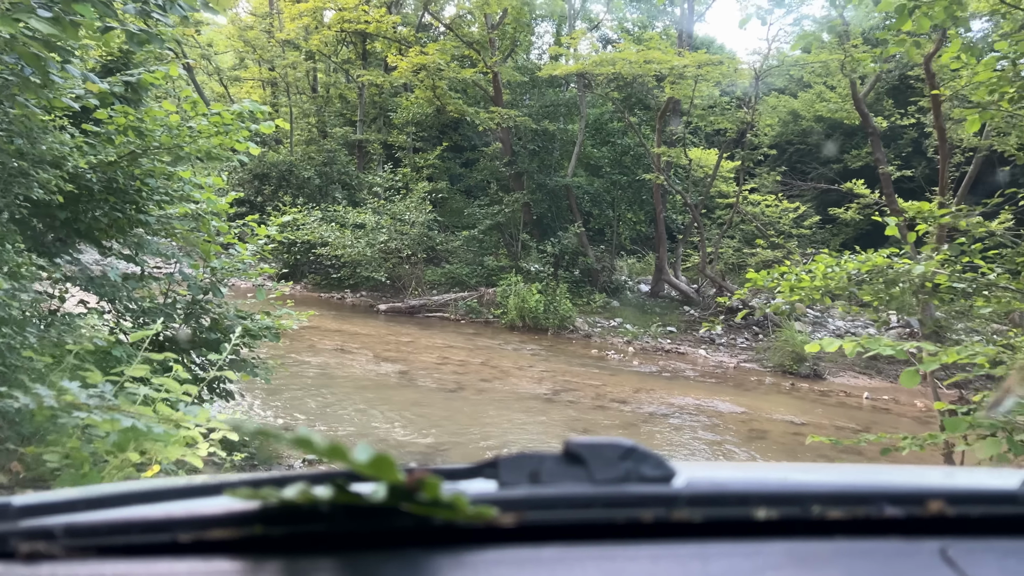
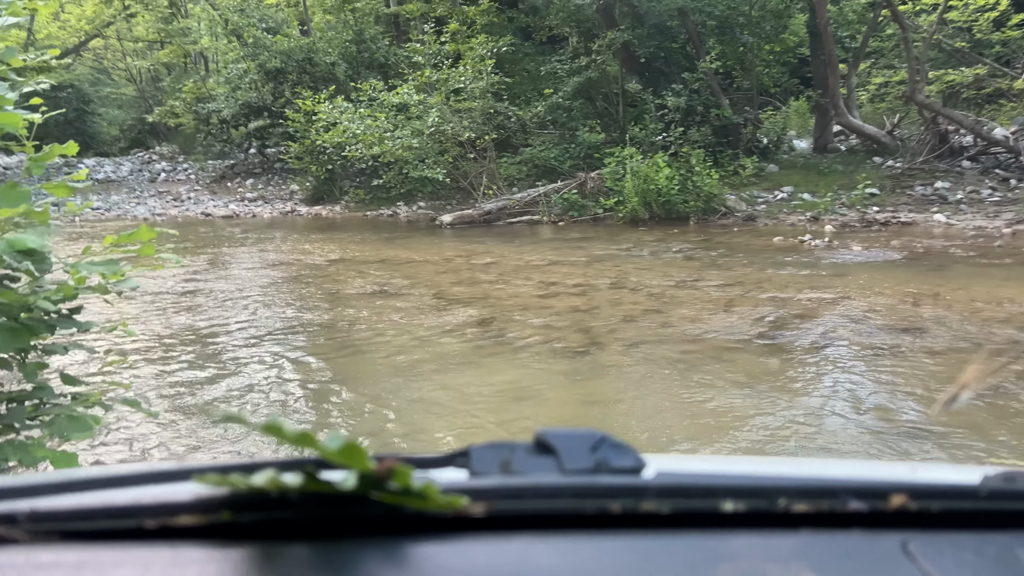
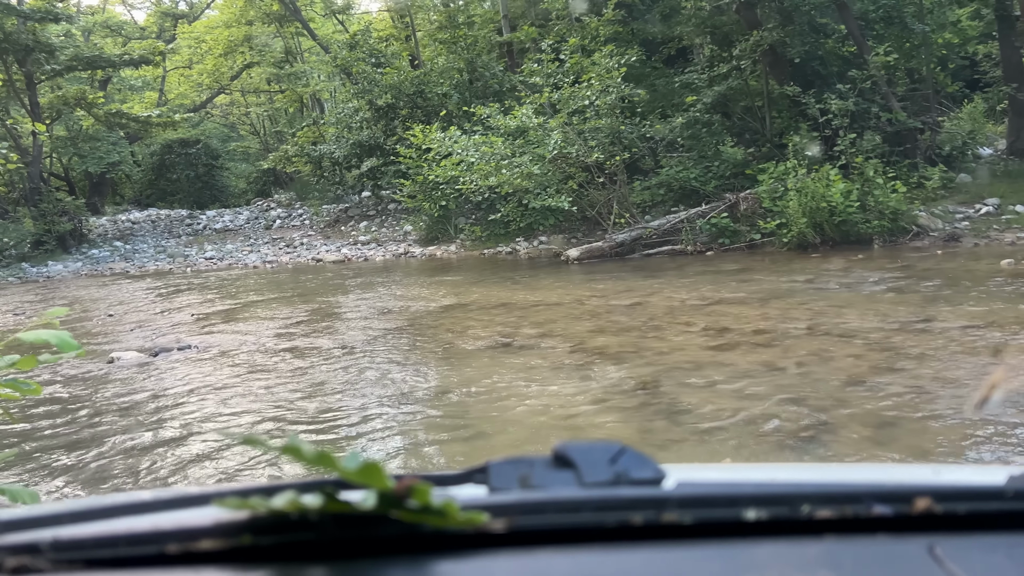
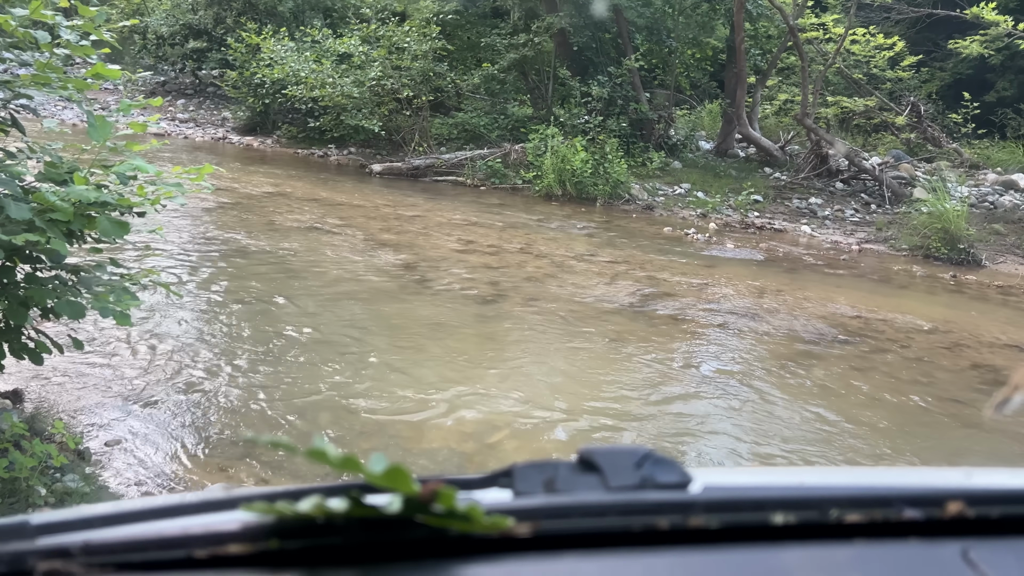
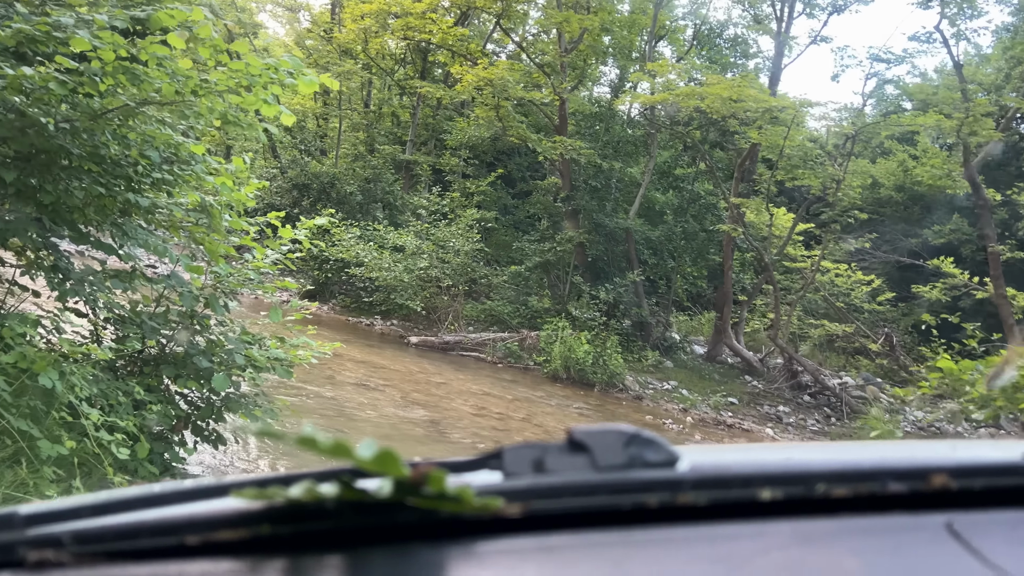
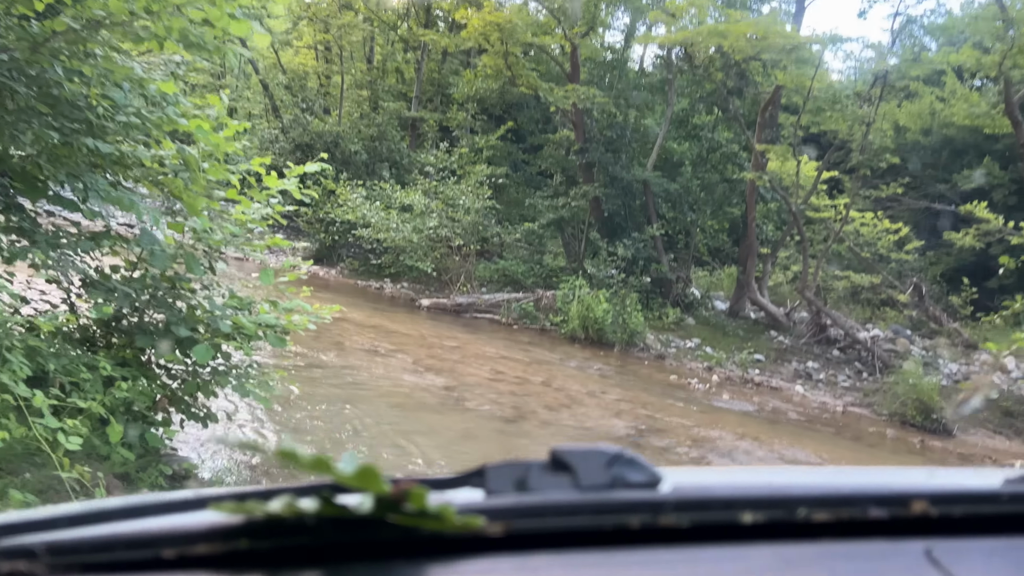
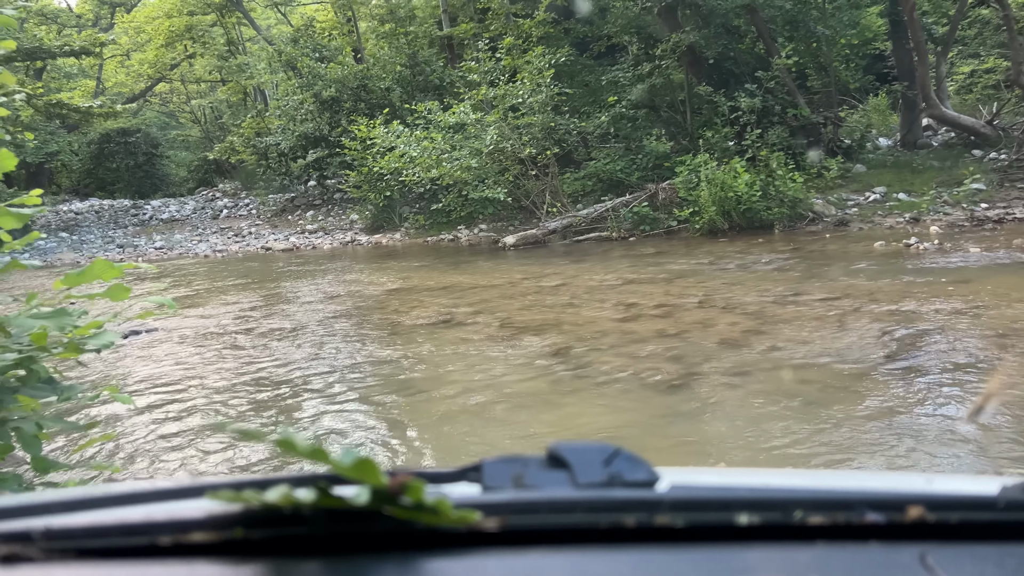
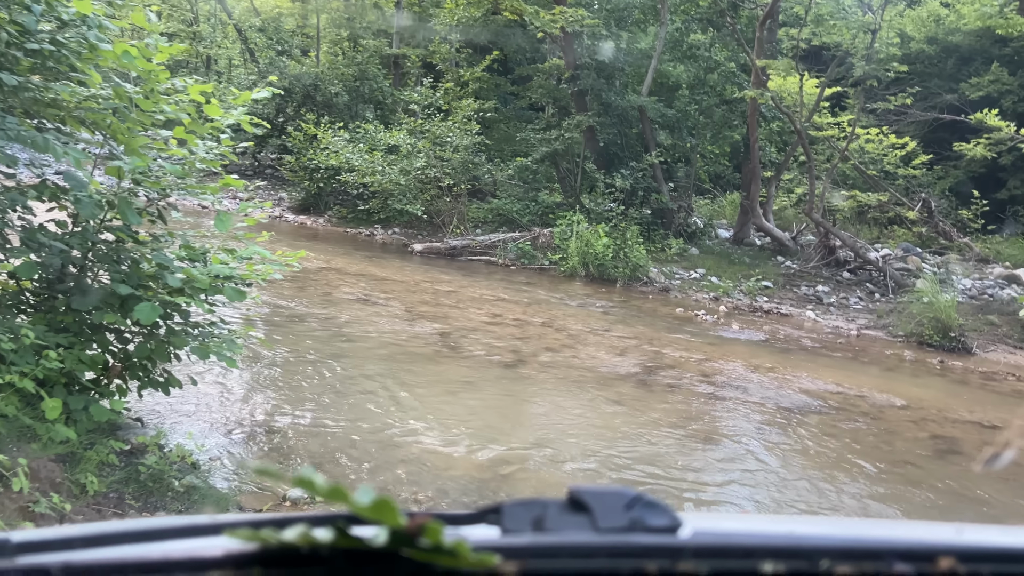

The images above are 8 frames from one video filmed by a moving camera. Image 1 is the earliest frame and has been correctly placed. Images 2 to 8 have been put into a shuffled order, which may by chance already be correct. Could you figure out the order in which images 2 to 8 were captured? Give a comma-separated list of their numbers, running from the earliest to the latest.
5, 6, 8, 4, 2, 7, 3
